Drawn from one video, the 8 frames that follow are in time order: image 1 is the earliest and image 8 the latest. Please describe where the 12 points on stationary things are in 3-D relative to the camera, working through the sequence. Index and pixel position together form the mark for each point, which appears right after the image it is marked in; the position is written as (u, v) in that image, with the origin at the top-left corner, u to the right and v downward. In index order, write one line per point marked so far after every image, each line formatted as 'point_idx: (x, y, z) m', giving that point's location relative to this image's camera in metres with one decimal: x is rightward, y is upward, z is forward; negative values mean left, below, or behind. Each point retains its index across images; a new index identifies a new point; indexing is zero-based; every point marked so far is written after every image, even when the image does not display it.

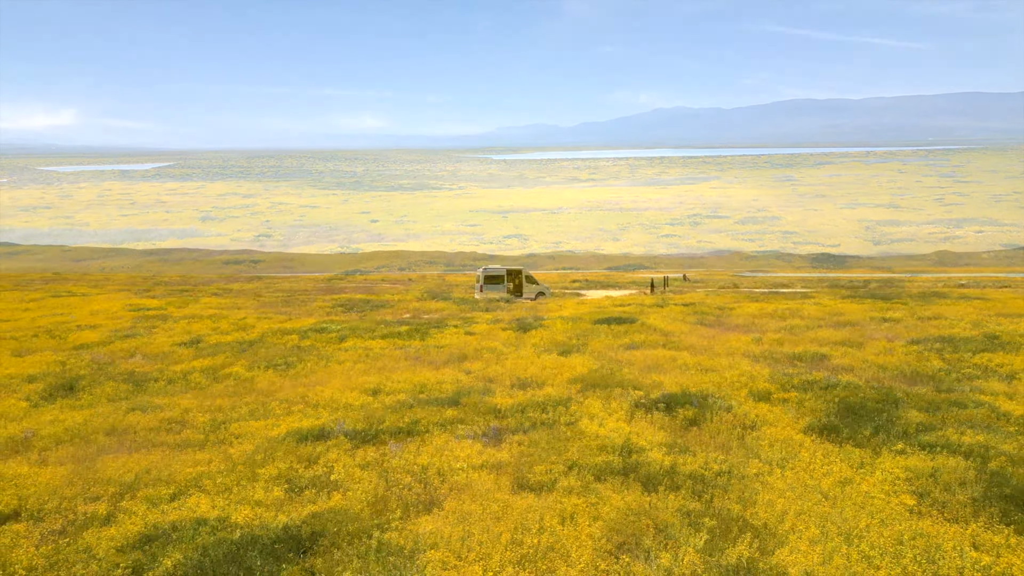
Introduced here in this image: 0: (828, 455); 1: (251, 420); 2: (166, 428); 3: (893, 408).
0: (+2.2, -1.2, +5.3) m
1: (-2.3, -1.2, +6.6) m
2: (-3.0, -1.2, +6.5) m
3: (+3.4, -1.1, +6.8) m
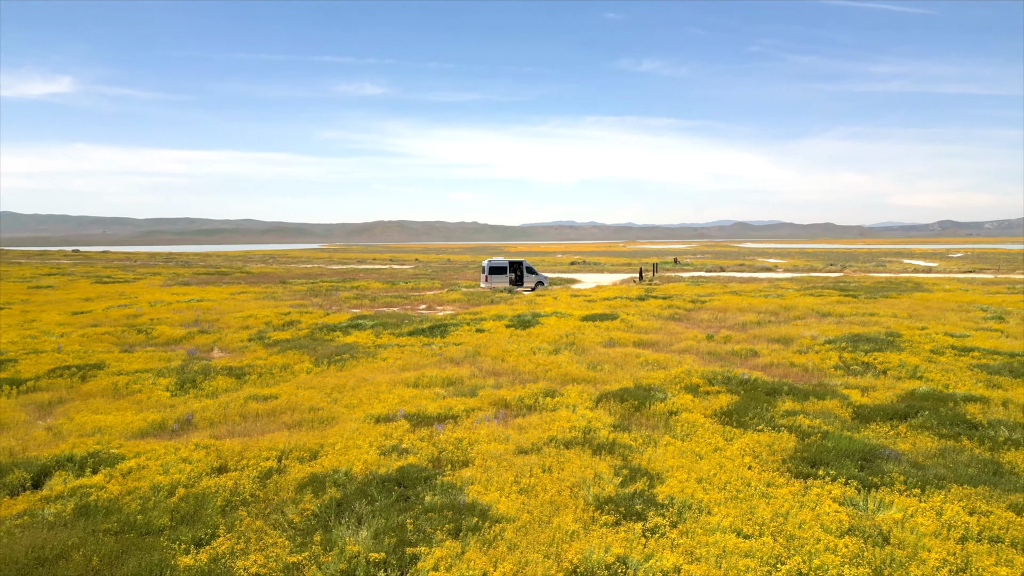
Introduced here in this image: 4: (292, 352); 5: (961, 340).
0: (+2.3, -1.6, +8.4) m
1: (-2.2, -1.6, +9.7) m
2: (-2.9, -1.6, +9.6) m
3: (+3.5, -1.4, +9.8) m
4: (-4.0, -1.2, +13.7) m
5: (+8.7, -1.0, +14.4) m
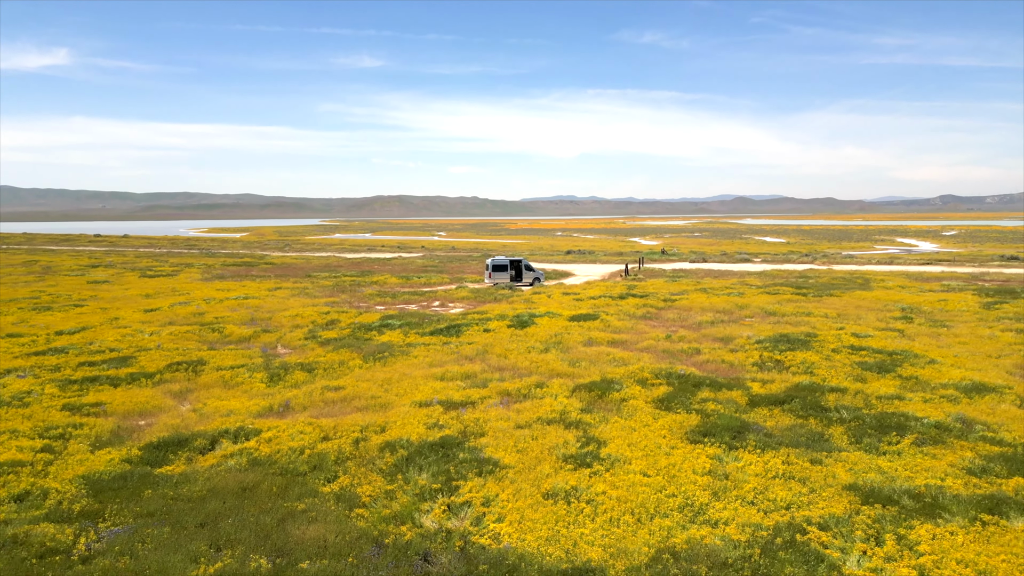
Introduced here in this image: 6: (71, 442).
0: (+2.3, -2.1, +12.4) m
1: (-2.2, -2.0, +13.8) m
2: (-2.9, -2.0, +13.7) m
3: (+3.5, -1.9, +13.9) m
4: (-4.0, -1.5, +17.8) m
5: (+8.7, -1.3, +18.5) m
6: (-6.7, -2.4, +11.5) m
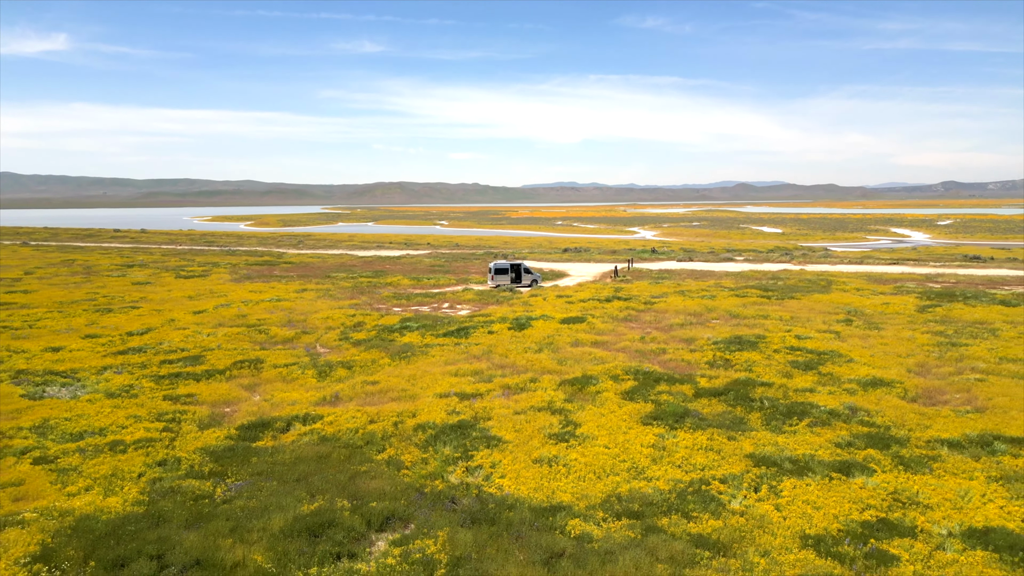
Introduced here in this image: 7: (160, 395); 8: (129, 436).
0: (+2.2, -2.5, +16.3) m
1: (-2.2, -2.4, +17.6) m
2: (-2.9, -2.4, +17.5) m
3: (+3.5, -2.3, +17.7) m
4: (-4.0, -1.8, +21.6) m
5: (+8.7, -1.6, +22.3) m
6: (-6.8, -2.8, +15.3) m
7: (-8.2, -2.5, +17.5) m
8: (-7.4, -2.9, +14.6) m
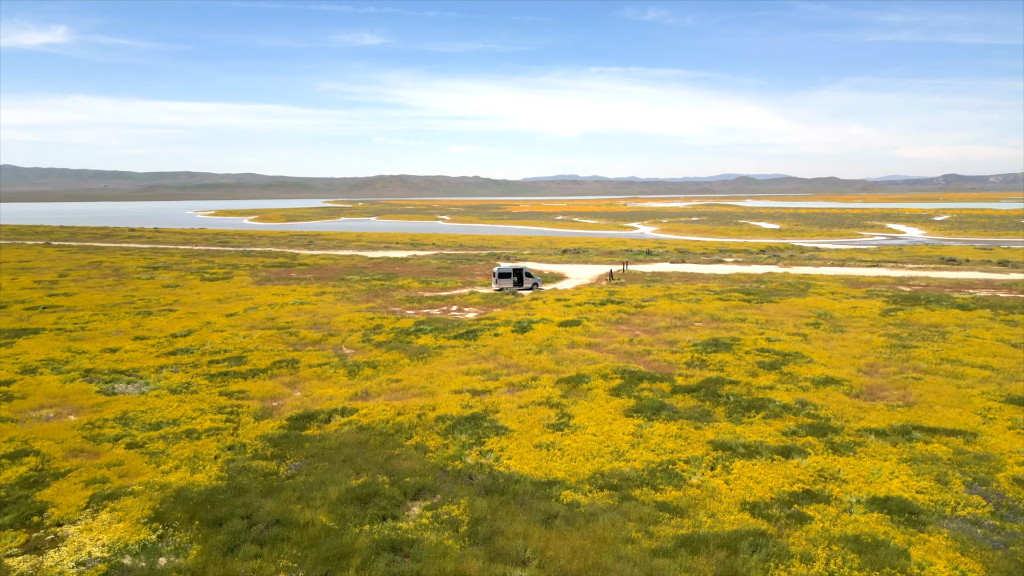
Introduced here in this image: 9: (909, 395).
0: (+2.4, -2.8, +19.2) m
1: (-2.1, -2.7, +20.5) m
2: (-2.8, -2.8, +20.5) m
3: (+3.6, -2.6, +20.7) m
4: (-3.9, -2.1, +24.6) m
5: (+8.8, -1.9, +25.2) m
6: (-6.7, -3.2, +18.3) m
7: (-8.1, -2.8, +20.4) m
8: (-7.3, -3.2, +17.5) m
9: (+10.3, -2.8, +19.3) m
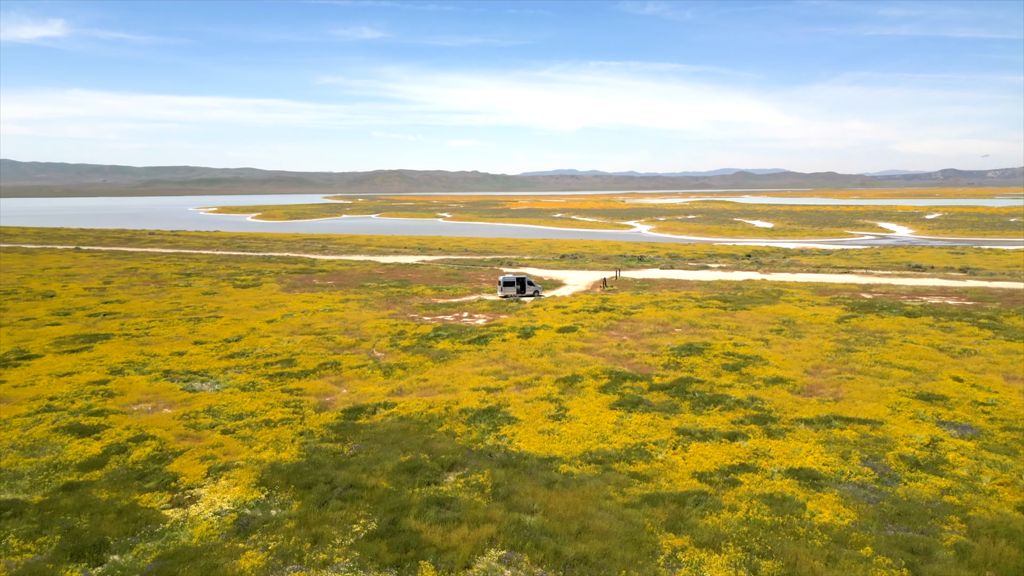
0: (+2.6, -3.4, +23.8) m
1: (-1.9, -3.3, +25.1) m
2: (-2.6, -3.3, +25.1) m
3: (+3.8, -3.2, +25.3) m
4: (-3.6, -2.6, +29.2) m
5: (+9.0, -2.4, +29.8) m
6: (-6.4, -3.7, +22.9) m
7: (-7.9, -3.4, +25.0) m
8: (-7.1, -3.8, +22.1) m
9: (+10.6, -3.3, +23.9) m
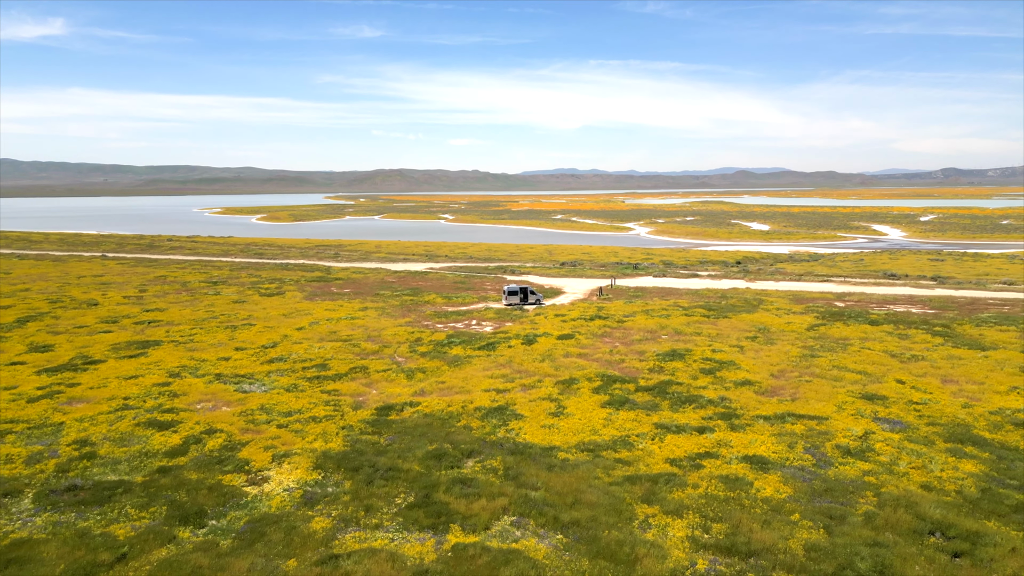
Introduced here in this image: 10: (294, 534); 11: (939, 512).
0: (+2.8, -4.0, +28.0) m
1: (-1.7, -3.9, +29.3) m
2: (-2.4, -3.9, +29.2) m
3: (+4.0, -3.8, +29.4) m
4: (-3.4, -3.2, +33.3) m
5: (+9.3, -3.0, +34.0) m
6: (-6.2, -4.3, +27.0) m
7: (-7.7, -4.0, +29.2) m
8: (-6.8, -4.4, +26.3) m
9: (+10.8, -3.9, +28.1) m
10: (-5.2, -5.8, +17.7) m
11: (+10.6, -5.5, +18.4) m
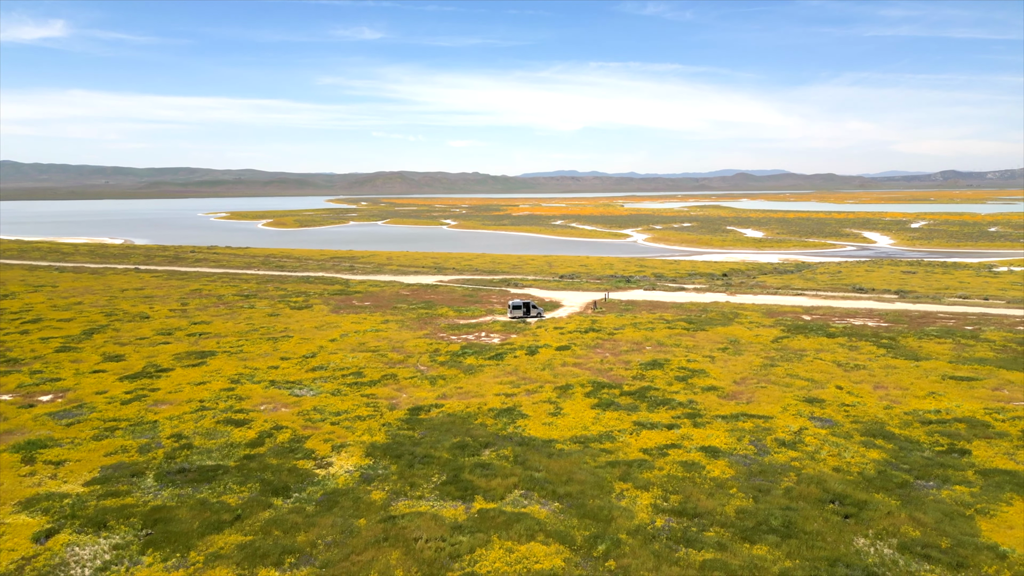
0: (+3.1, -5.1, +34.1) m
1: (-1.4, -4.9, +35.4) m
2: (-2.1, -5.0, +35.4) m
3: (+4.3, -4.8, +35.6) m
4: (-3.1, -4.3, +39.5) m
5: (+9.6, -4.1, +40.1) m
6: (-5.9, -5.4, +33.2) m
7: (-7.4, -5.0, +35.3) m
8: (-6.6, -5.5, +32.4) m
9: (+11.1, -5.0, +34.2) m
10: (-4.9, -6.8, +23.8) m
11: (+10.9, -6.6, +24.5) m
